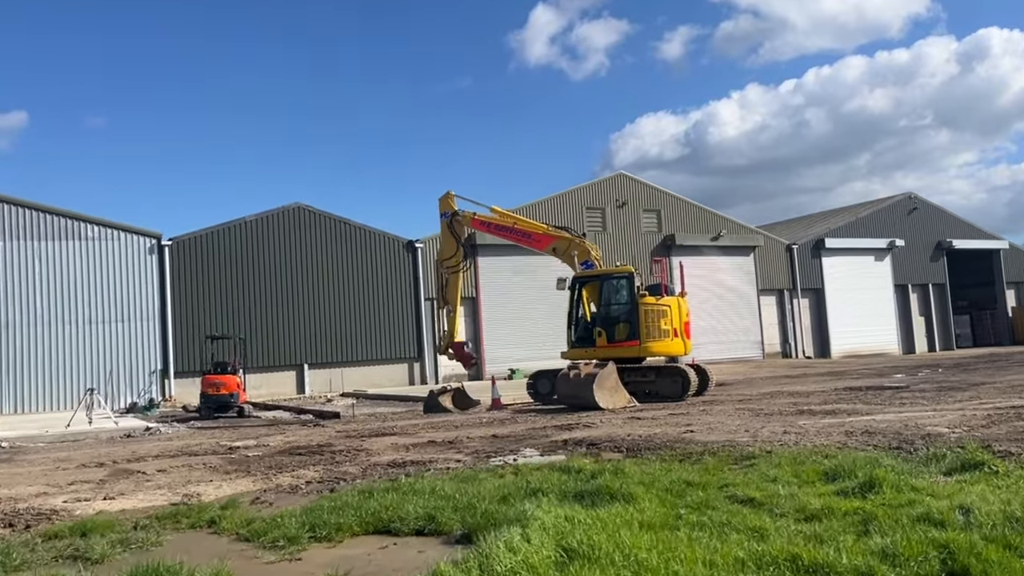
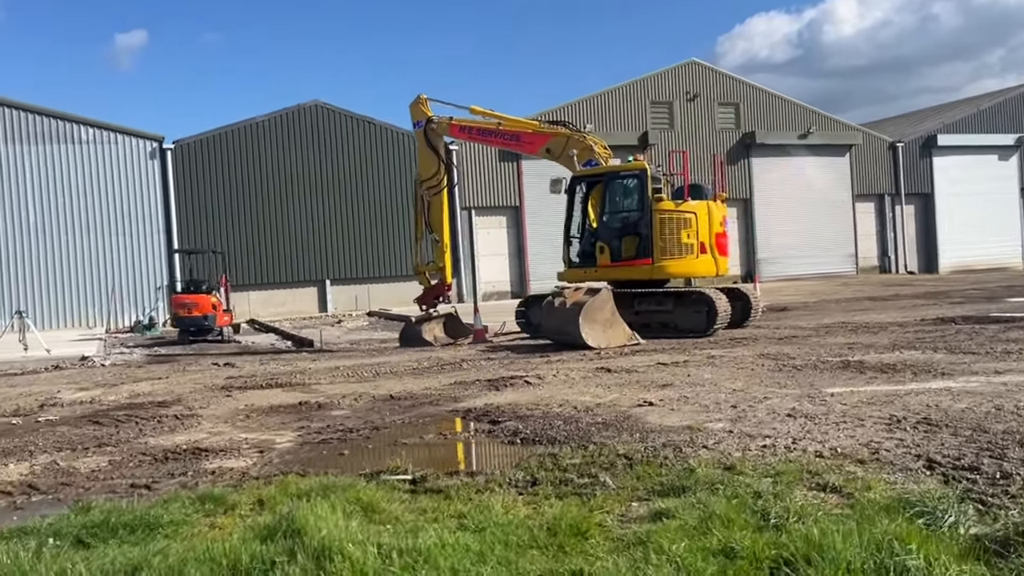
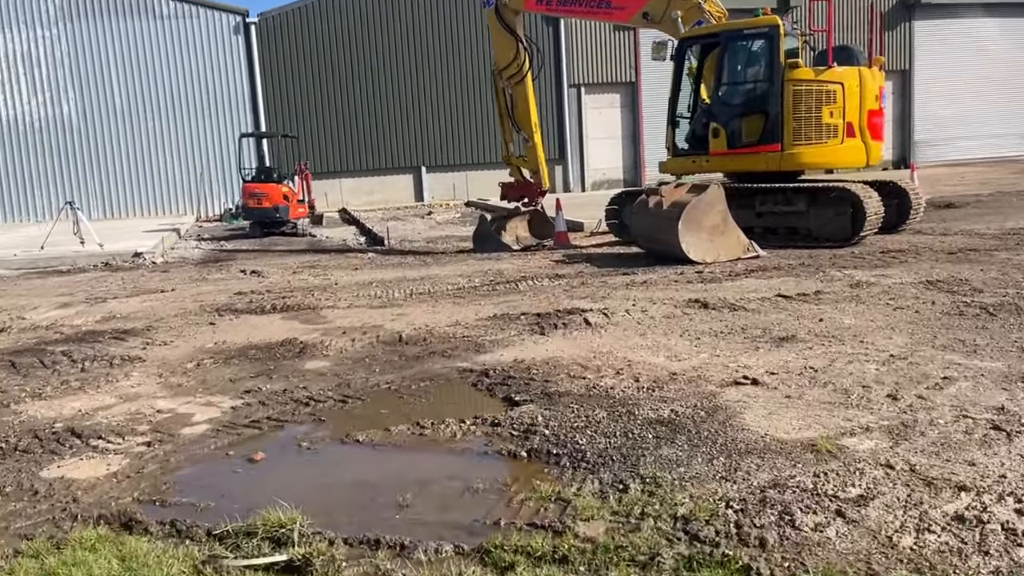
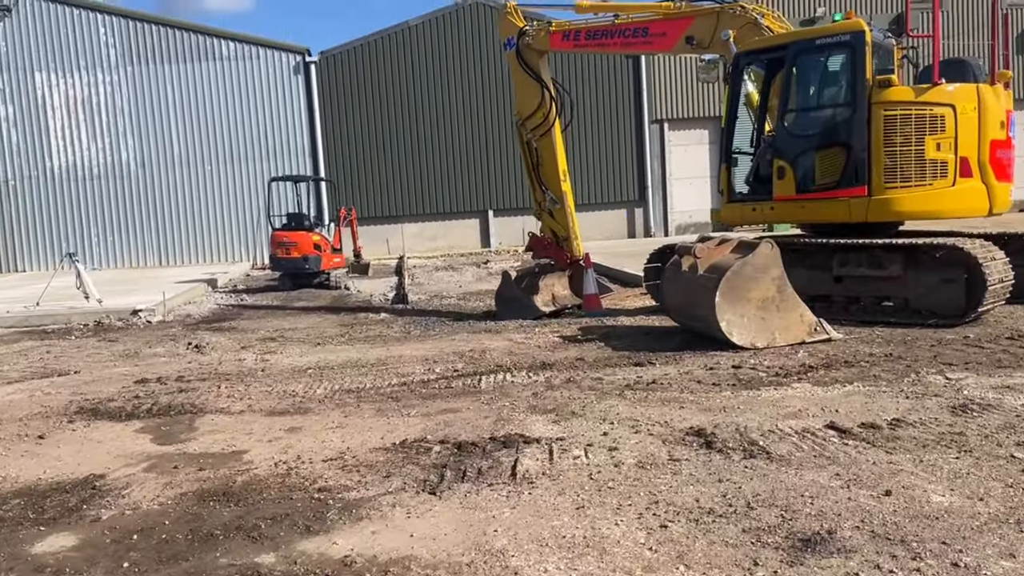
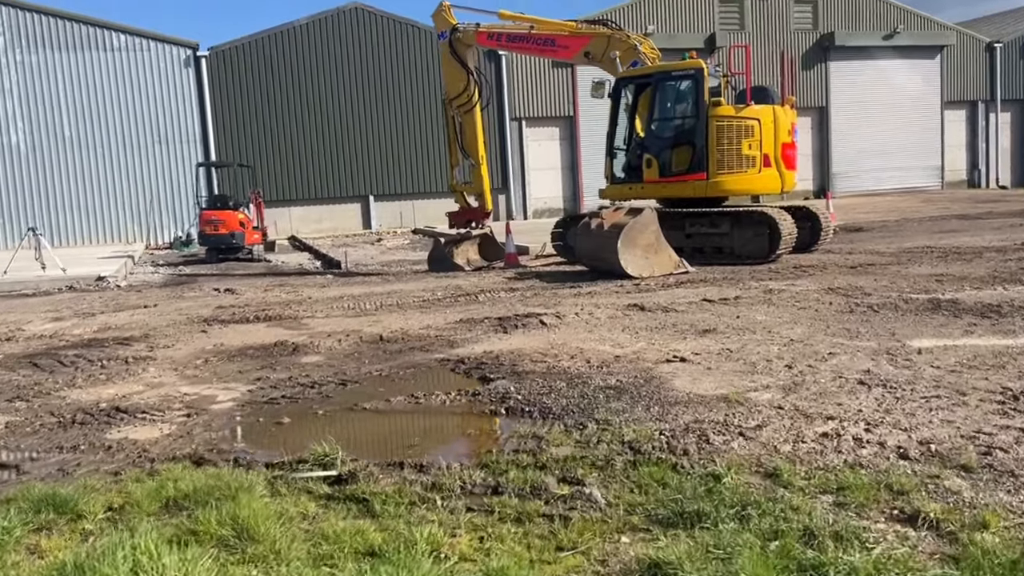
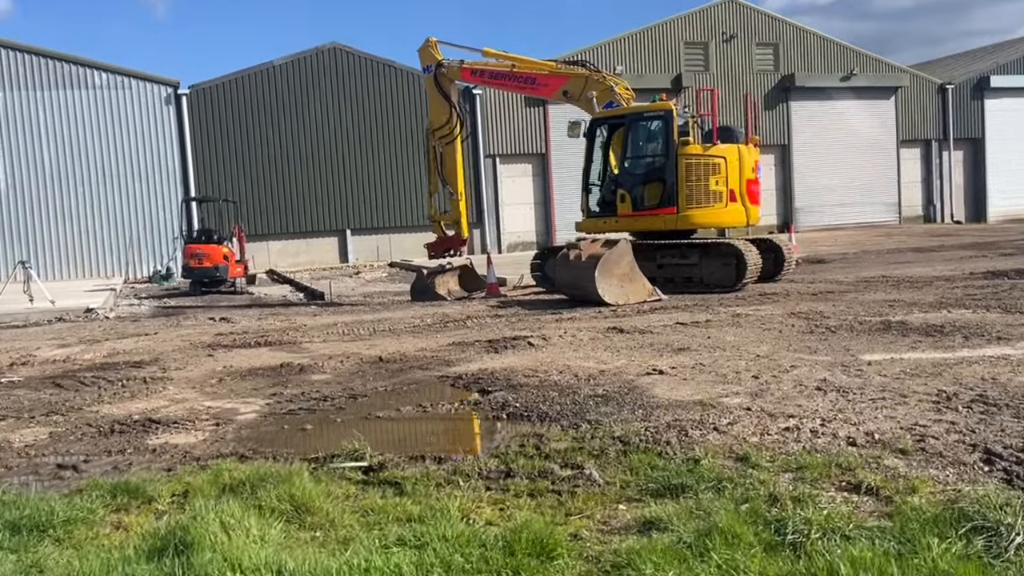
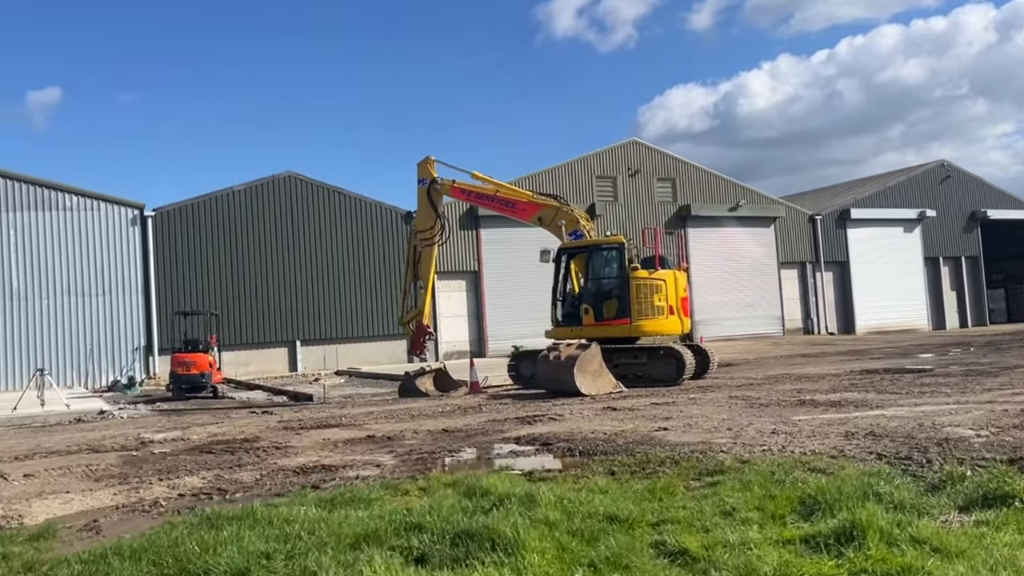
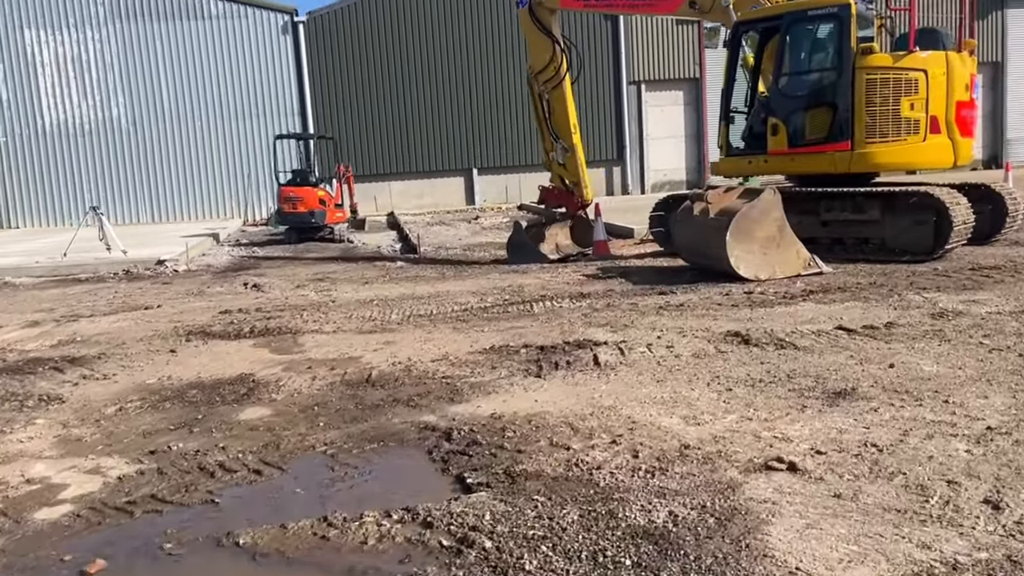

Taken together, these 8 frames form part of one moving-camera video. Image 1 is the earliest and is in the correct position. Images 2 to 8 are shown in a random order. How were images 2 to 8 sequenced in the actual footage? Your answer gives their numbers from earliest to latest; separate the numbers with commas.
7, 2, 6, 5, 3, 8, 4
